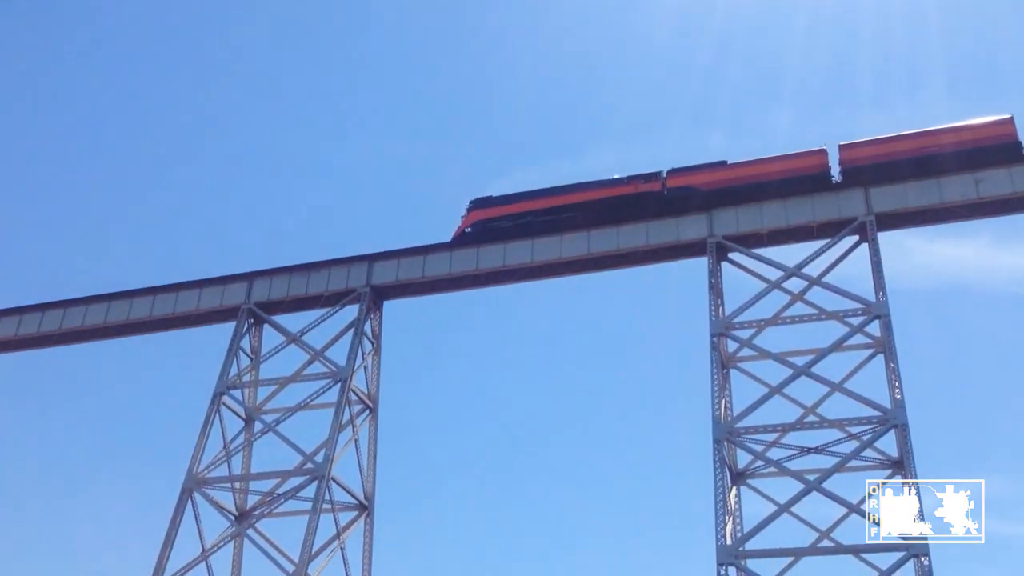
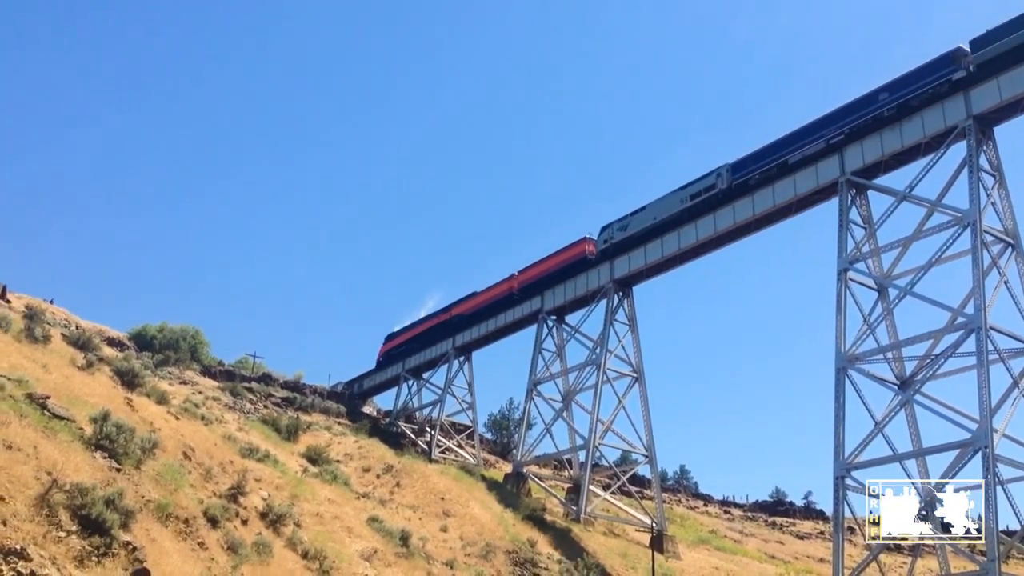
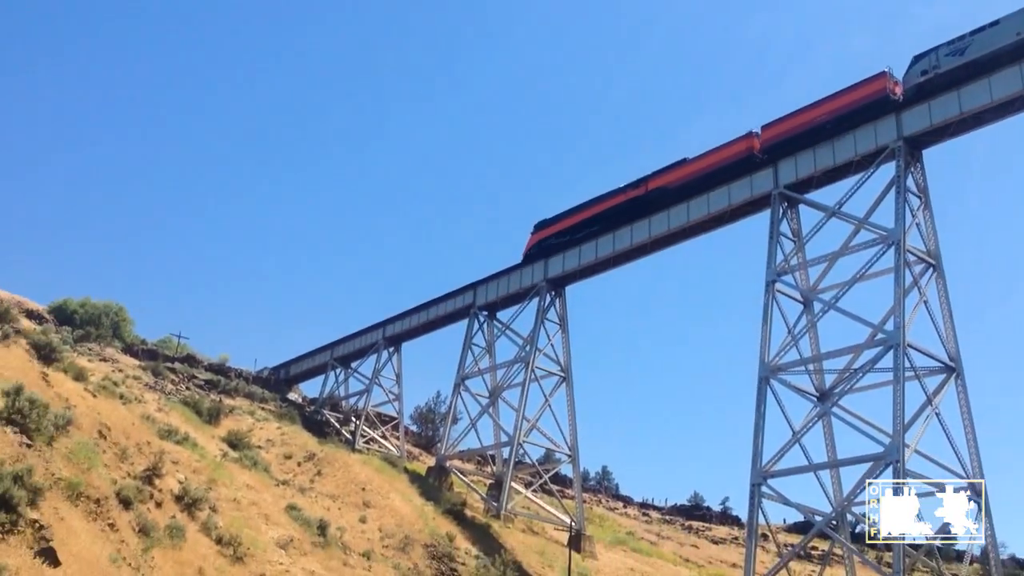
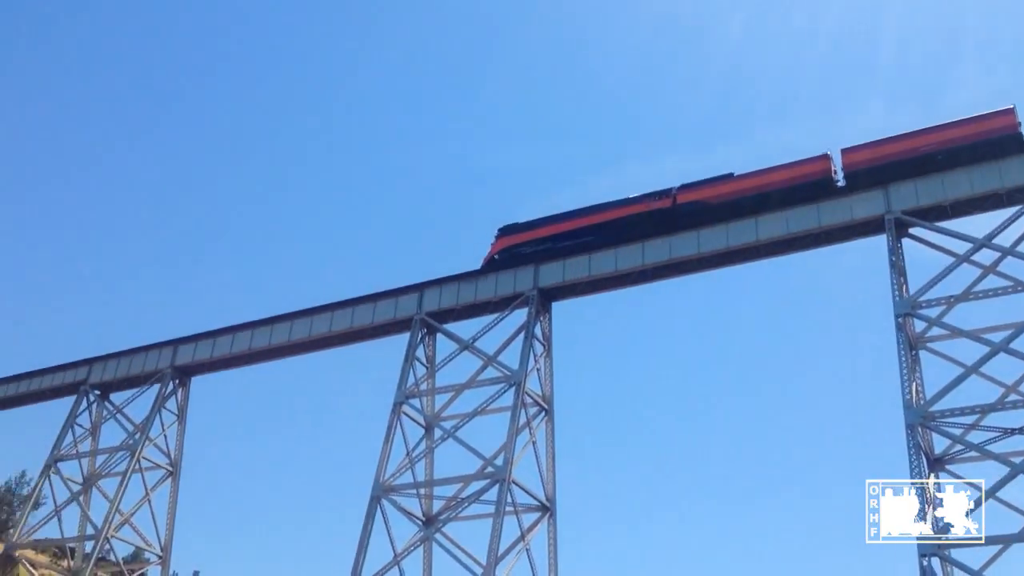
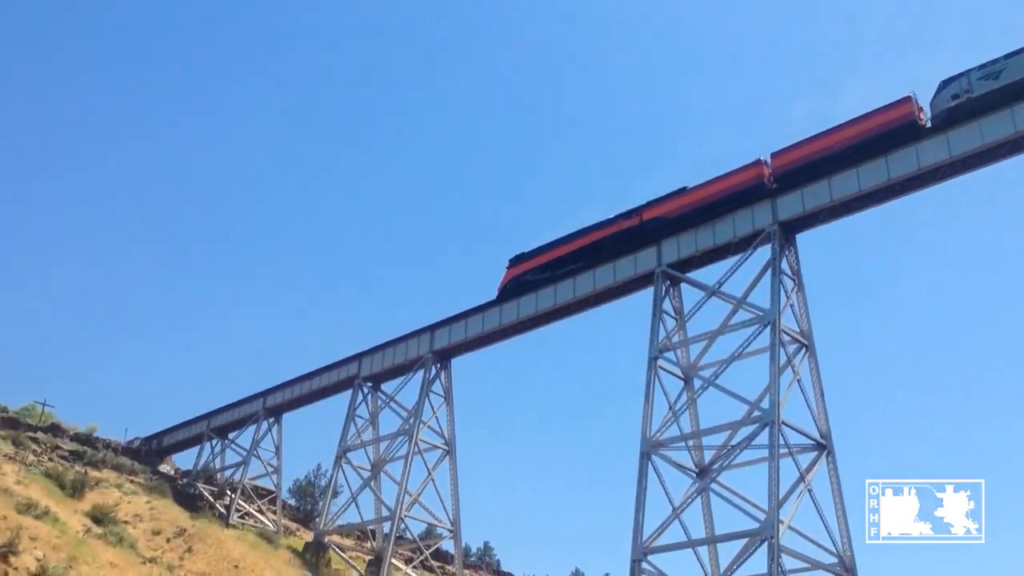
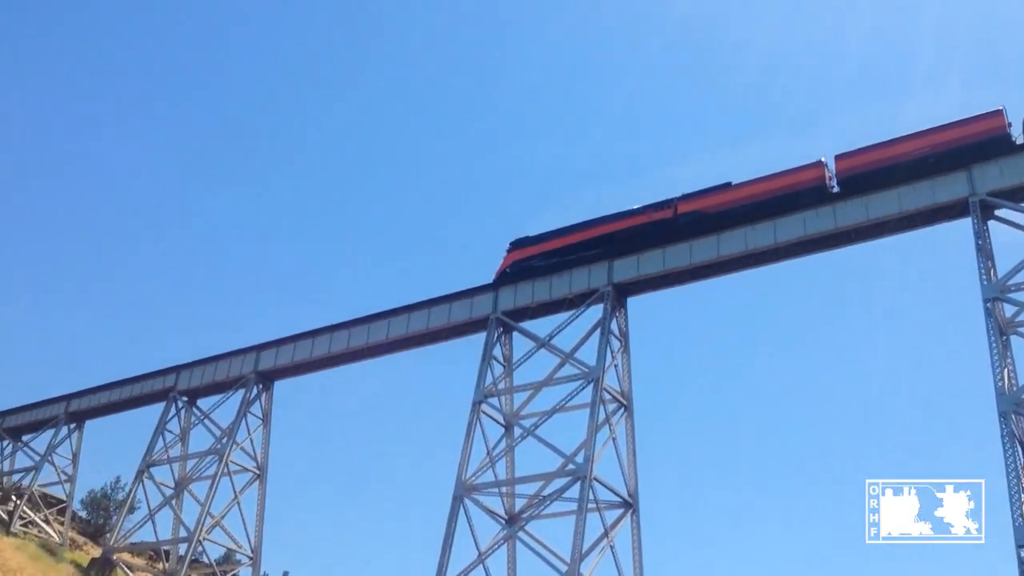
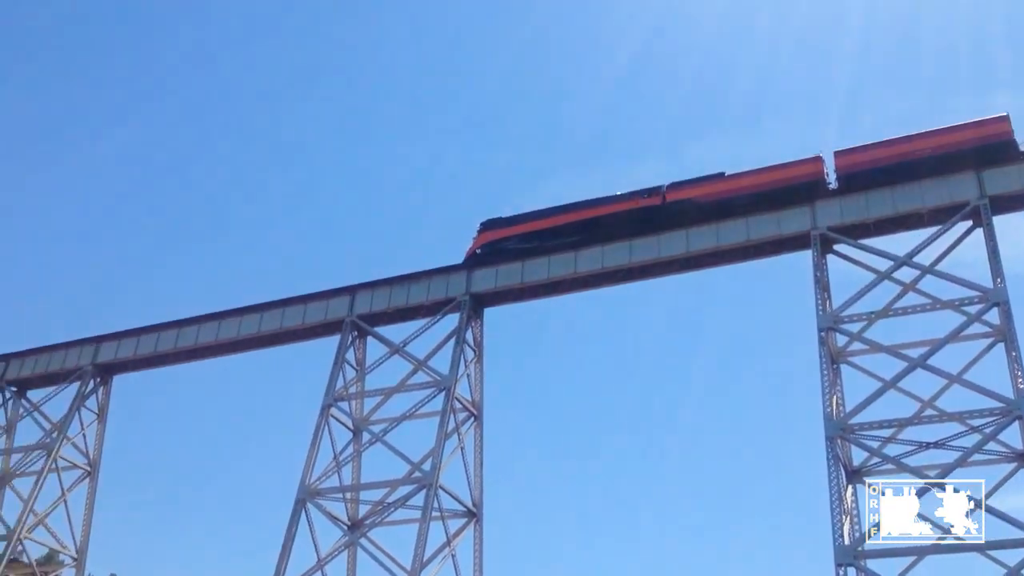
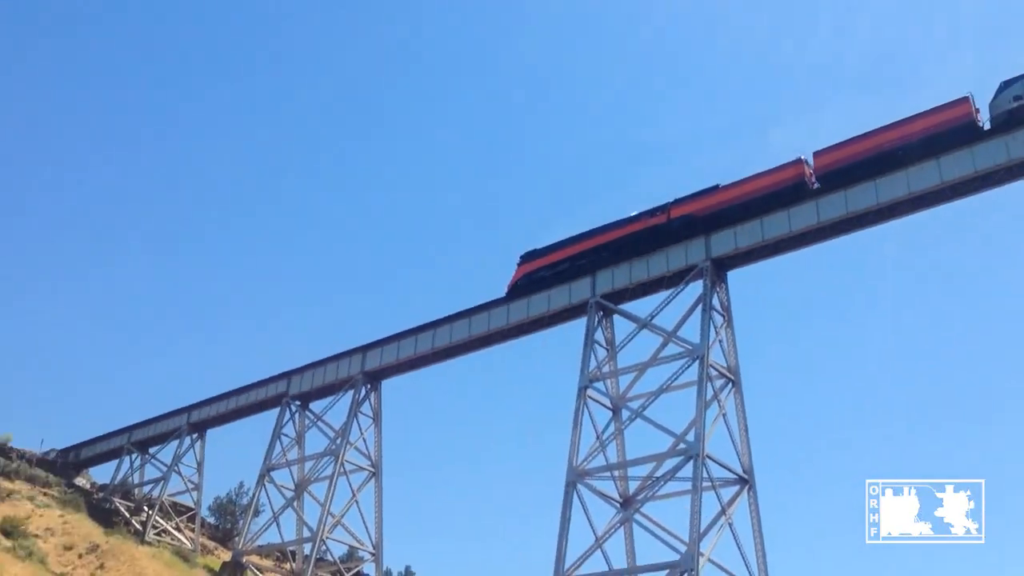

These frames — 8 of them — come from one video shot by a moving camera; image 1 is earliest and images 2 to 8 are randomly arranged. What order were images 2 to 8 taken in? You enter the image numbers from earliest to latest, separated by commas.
7, 4, 6, 8, 5, 3, 2
